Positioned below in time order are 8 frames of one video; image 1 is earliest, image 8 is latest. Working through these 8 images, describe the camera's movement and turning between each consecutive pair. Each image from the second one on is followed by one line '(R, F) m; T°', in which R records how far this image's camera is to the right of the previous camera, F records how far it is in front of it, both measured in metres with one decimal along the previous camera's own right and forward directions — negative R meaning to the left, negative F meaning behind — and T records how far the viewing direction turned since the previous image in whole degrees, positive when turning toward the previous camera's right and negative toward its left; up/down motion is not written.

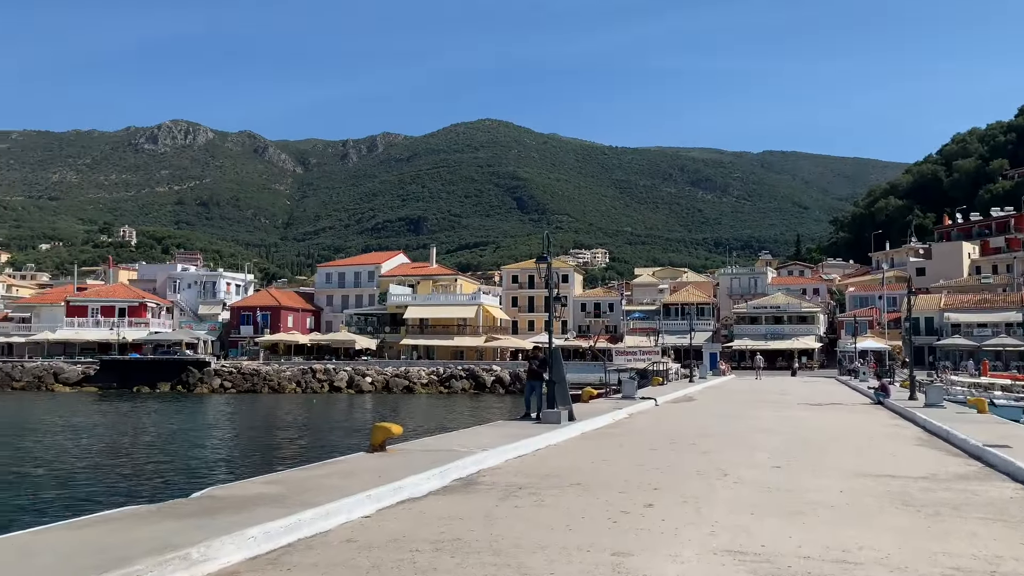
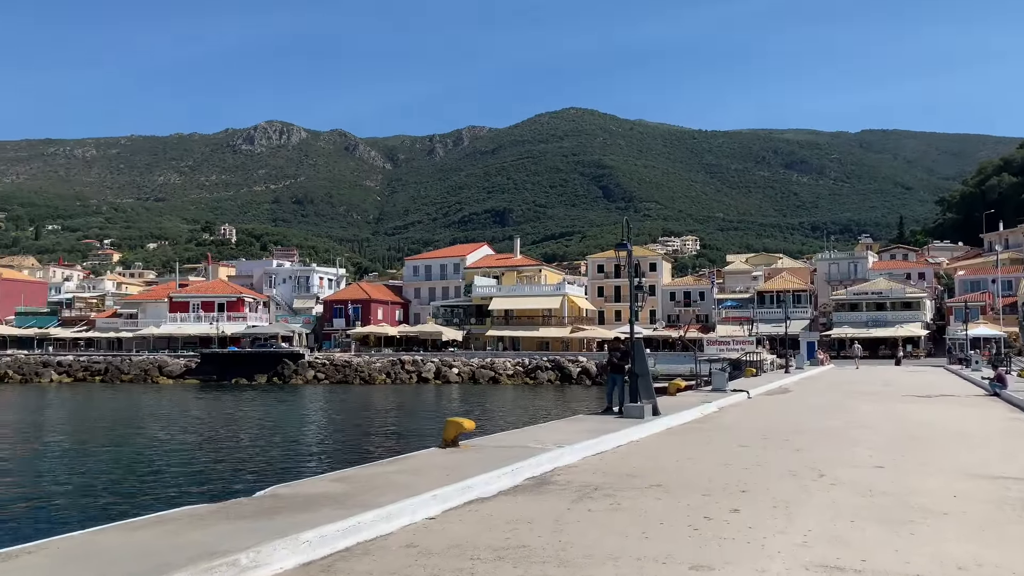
(+0.2, +0.5) m; -6°
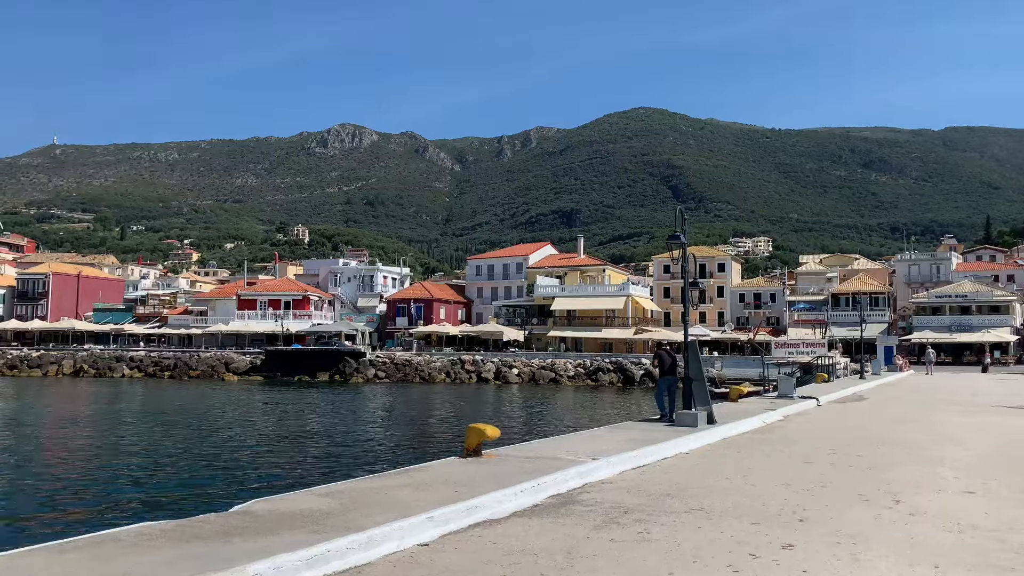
(+0.5, +1.2) m; -5°
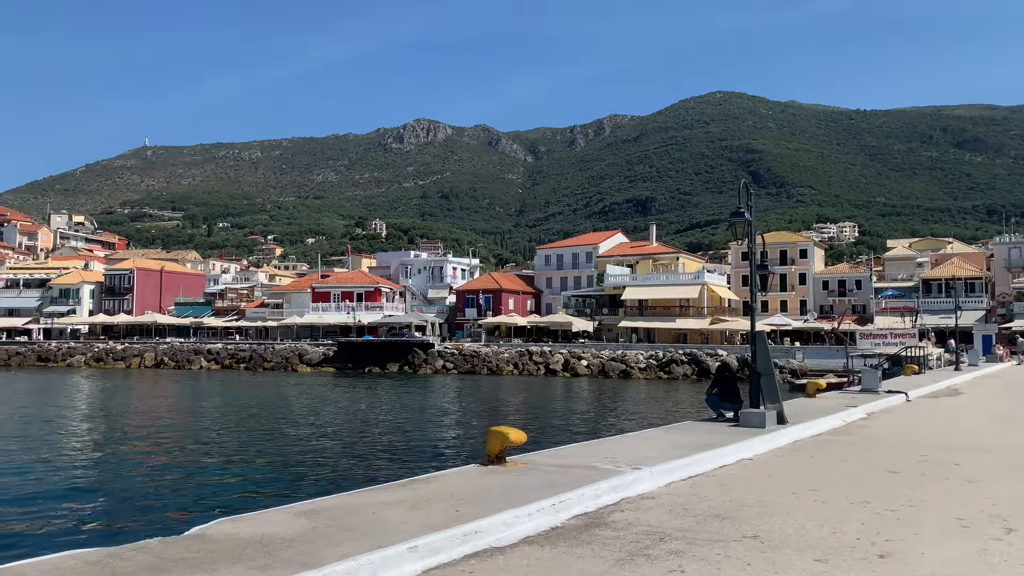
(+0.6, +1.3) m; -5°
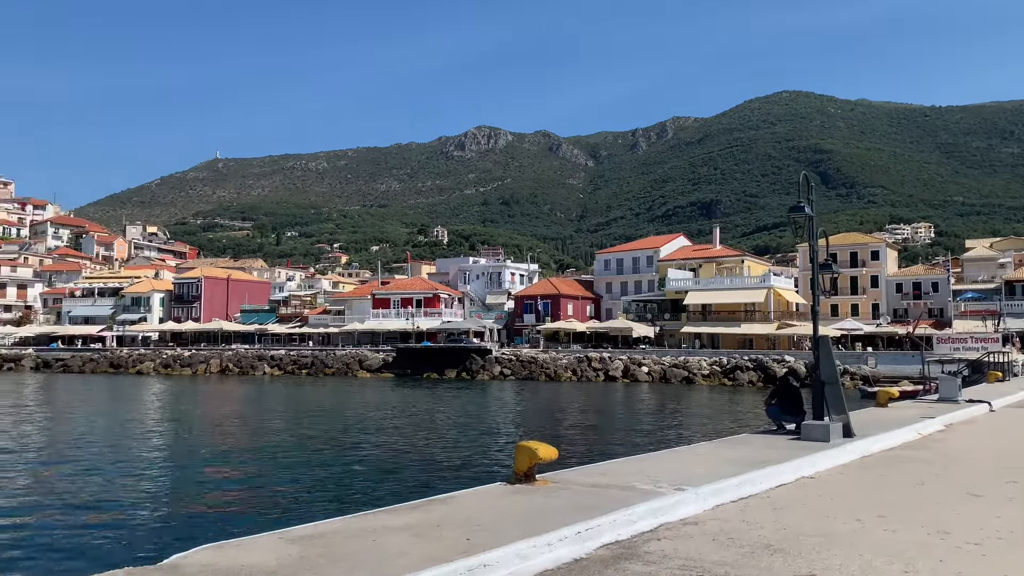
(+0.4, +0.8) m; -4°
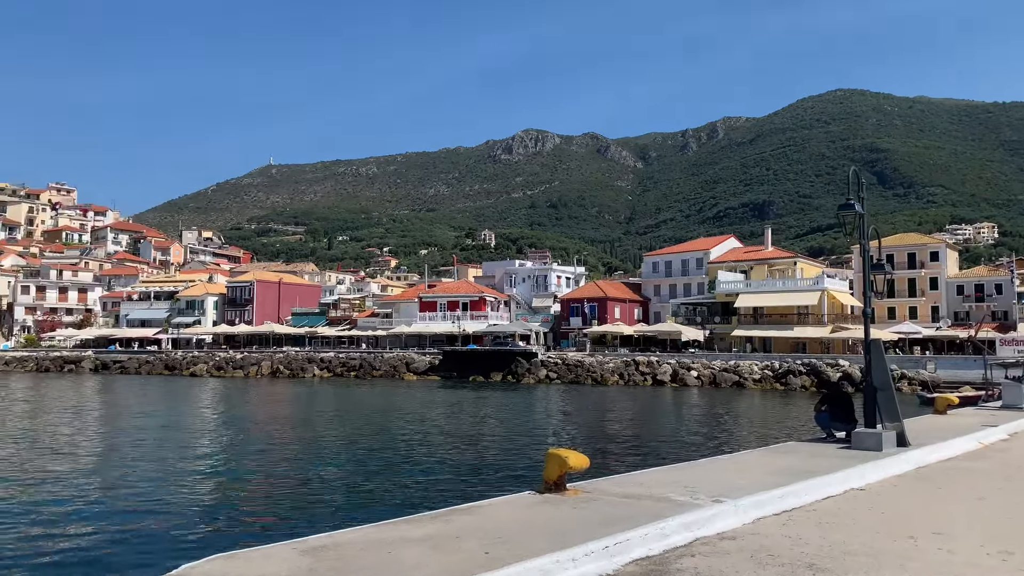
(+0.2, +0.3) m; -3°
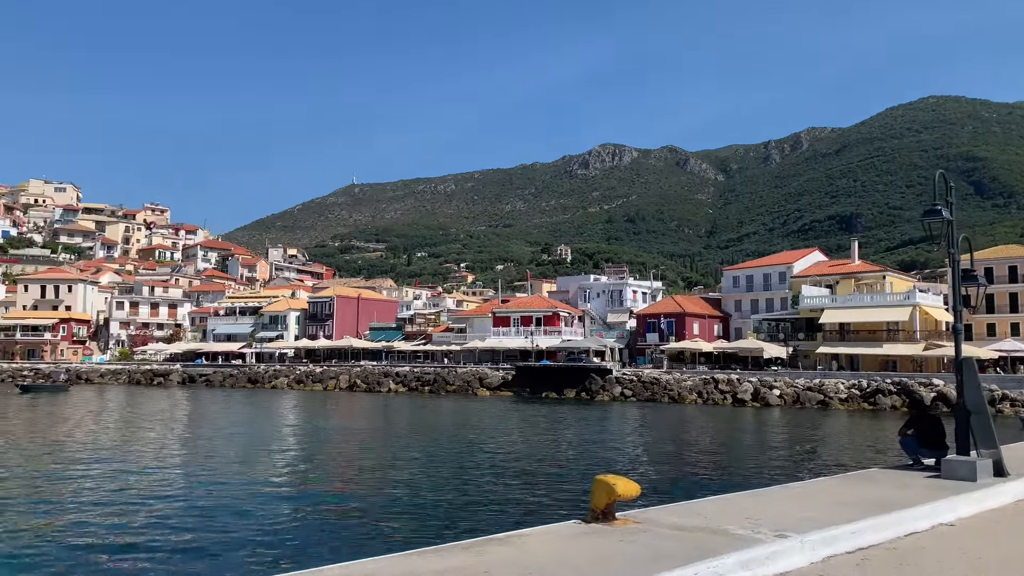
(+0.3, +0.5) m; -6°
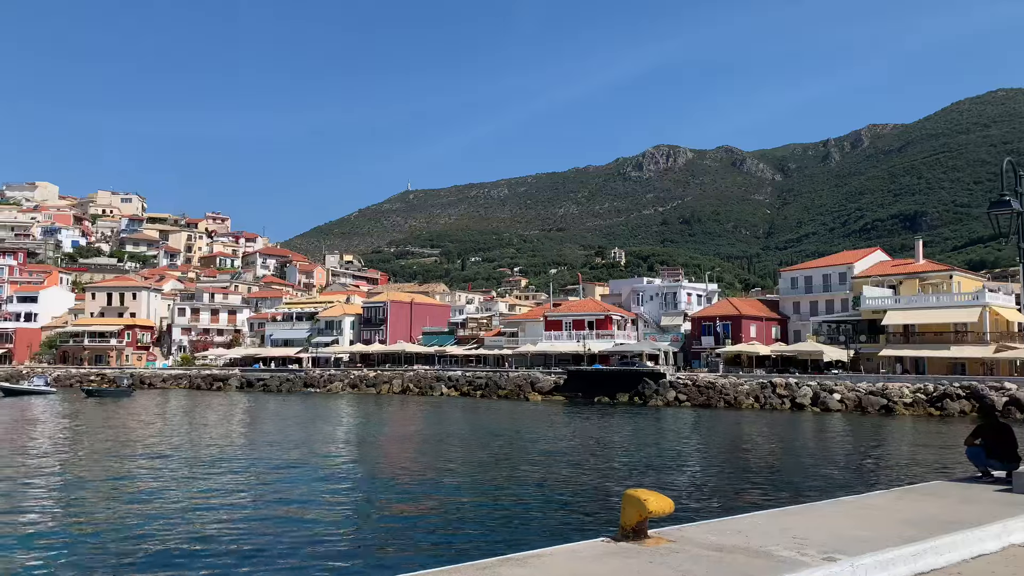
(+0.3, +0.4) m; -4°
